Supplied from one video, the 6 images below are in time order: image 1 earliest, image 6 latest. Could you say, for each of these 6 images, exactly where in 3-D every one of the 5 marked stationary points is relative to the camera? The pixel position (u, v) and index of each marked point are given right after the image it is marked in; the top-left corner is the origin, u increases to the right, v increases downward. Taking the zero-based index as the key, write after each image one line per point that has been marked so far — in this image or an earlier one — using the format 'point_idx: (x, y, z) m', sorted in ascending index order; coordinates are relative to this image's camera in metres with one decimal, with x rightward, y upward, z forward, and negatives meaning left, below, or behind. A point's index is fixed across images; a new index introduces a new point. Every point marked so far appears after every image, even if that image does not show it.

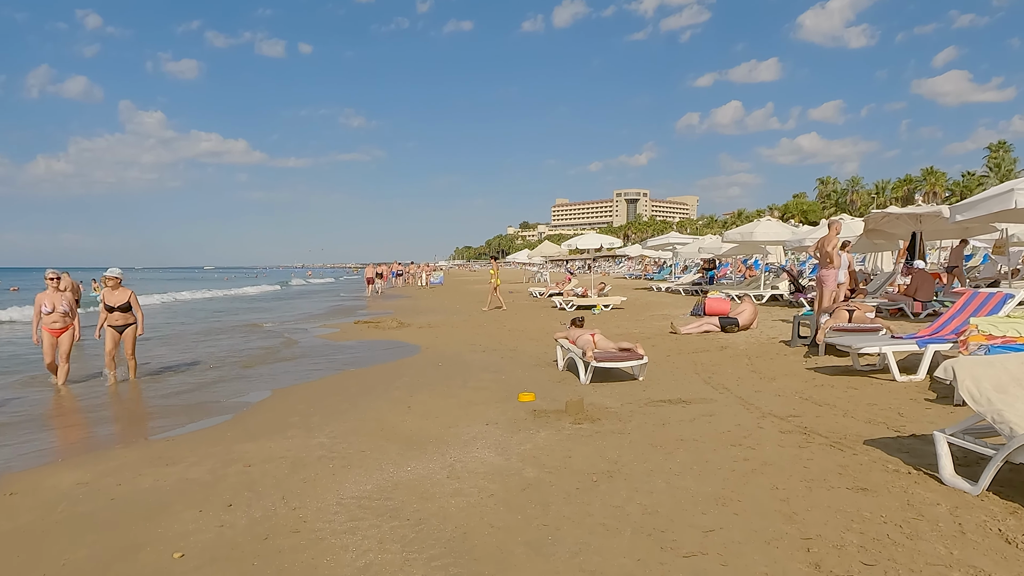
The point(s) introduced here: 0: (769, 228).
0: (+6.9, +1.6, +17.6) m
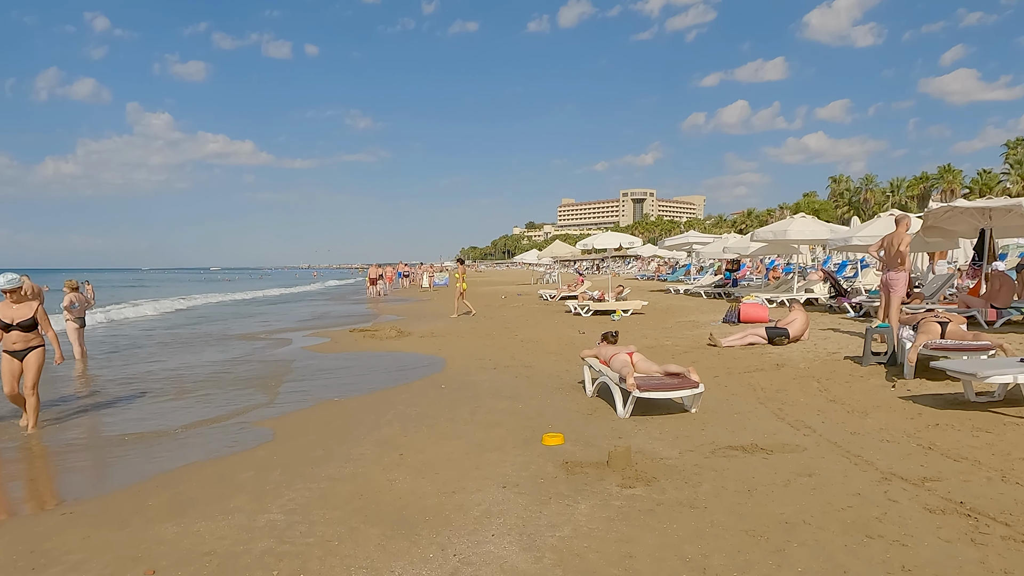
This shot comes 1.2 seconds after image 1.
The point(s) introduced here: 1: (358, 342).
0: (+7.1, +1.5, +16.1) m
1: (-2.8, -1.0, +12.3) m
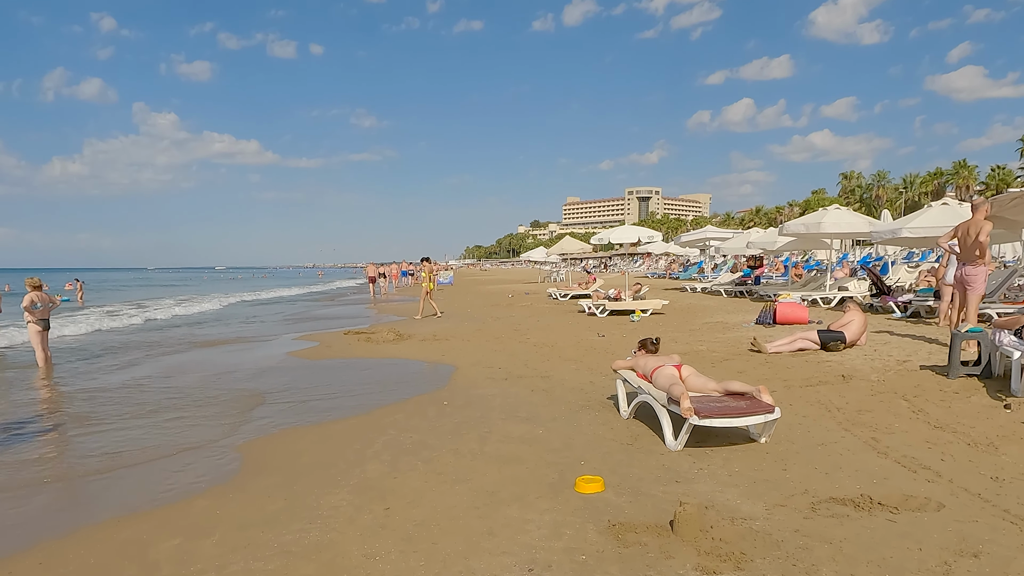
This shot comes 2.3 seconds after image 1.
0: (+7.4, +1.6, +14.8) m
1: (-2.6, -1.0, +11.0) m
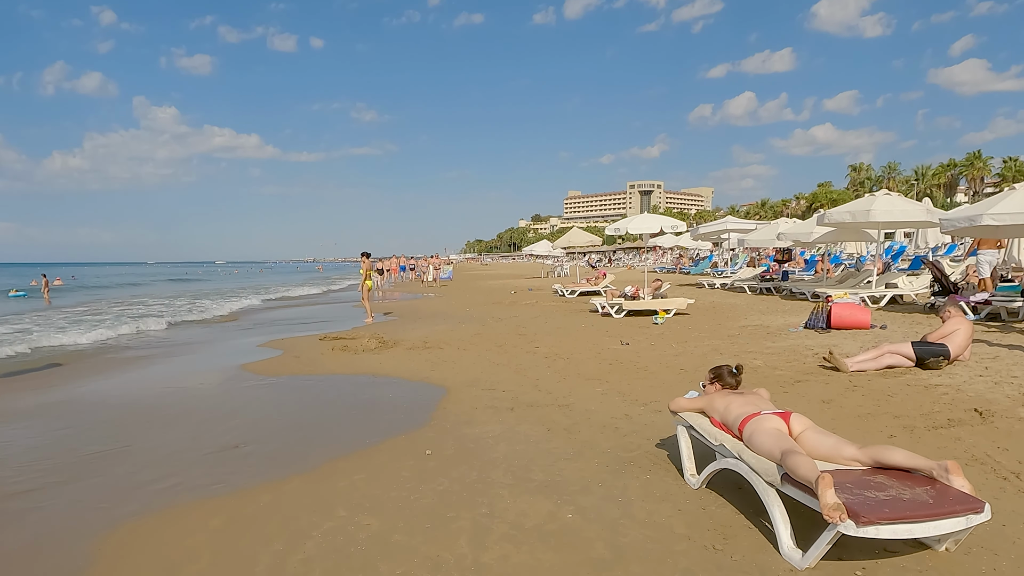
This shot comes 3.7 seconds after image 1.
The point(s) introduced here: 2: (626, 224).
0: (+7.4, +1.6, +12.9) m
1: (-2.6, -0.9, +9.2) m
2: (+2.5, +1.4, +14.6) m
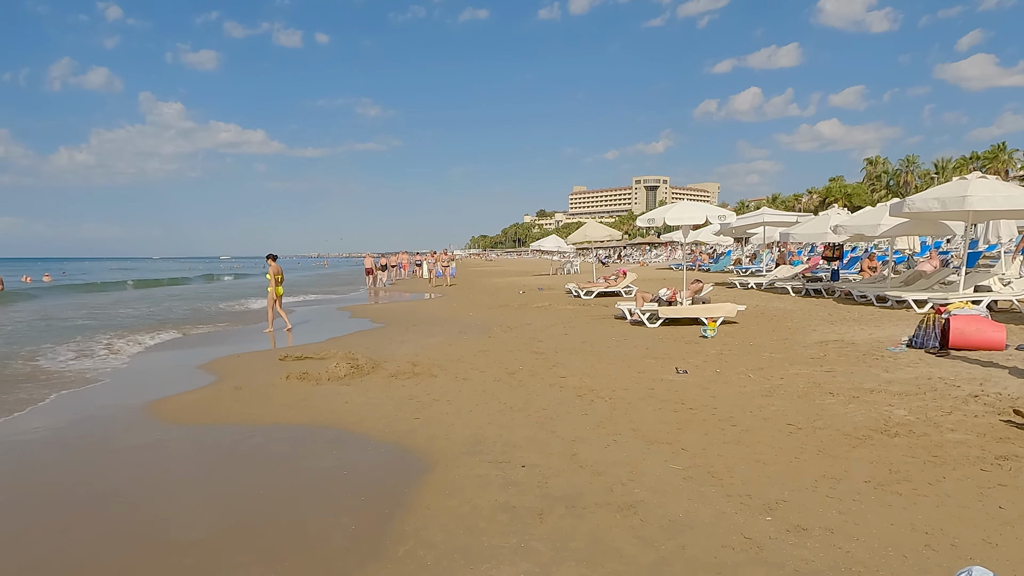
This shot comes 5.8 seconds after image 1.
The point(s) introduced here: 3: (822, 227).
0: (+7.6, +1.6, +10.5) m
1: (-2.4, -1.0, +6.9) m
2: (+2.7, +1.4, +12.2) m
3: (+7.3, +1.4, +15.5) m
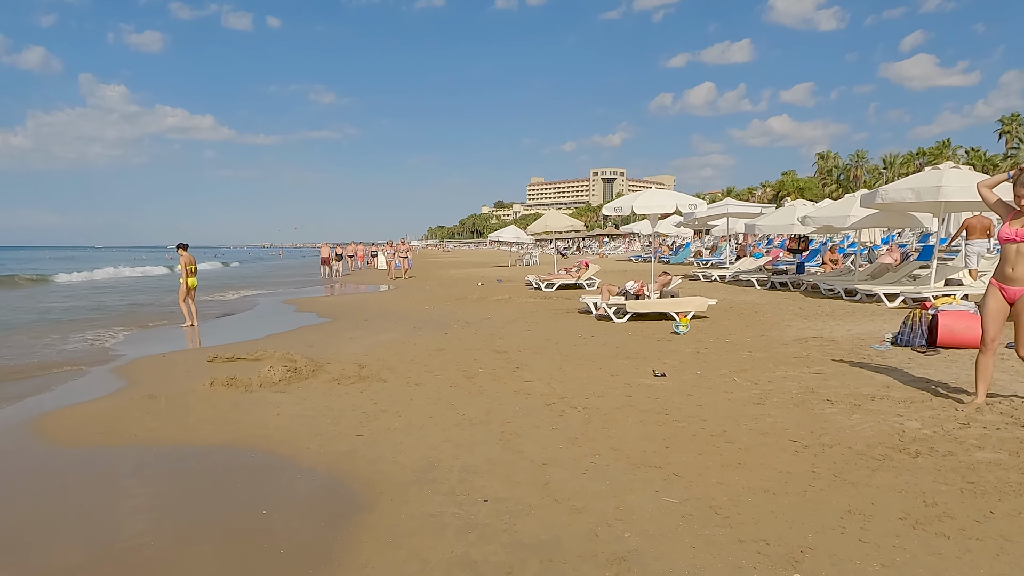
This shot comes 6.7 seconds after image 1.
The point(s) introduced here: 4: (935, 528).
0: (+7.0, +1.7, +10.2) m
1: (-2.8, -1.0, +6.0) m
2: (+2.0, +1.5, +11.6) m
3: (+6.3, +1.6, +15.2) m
4: (+1.8, -1.1, +2.9) m
